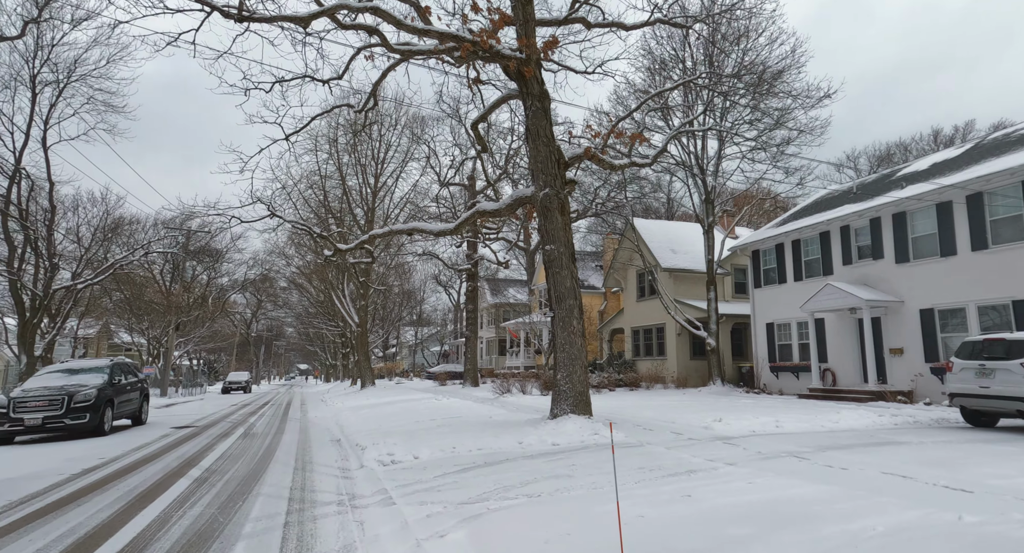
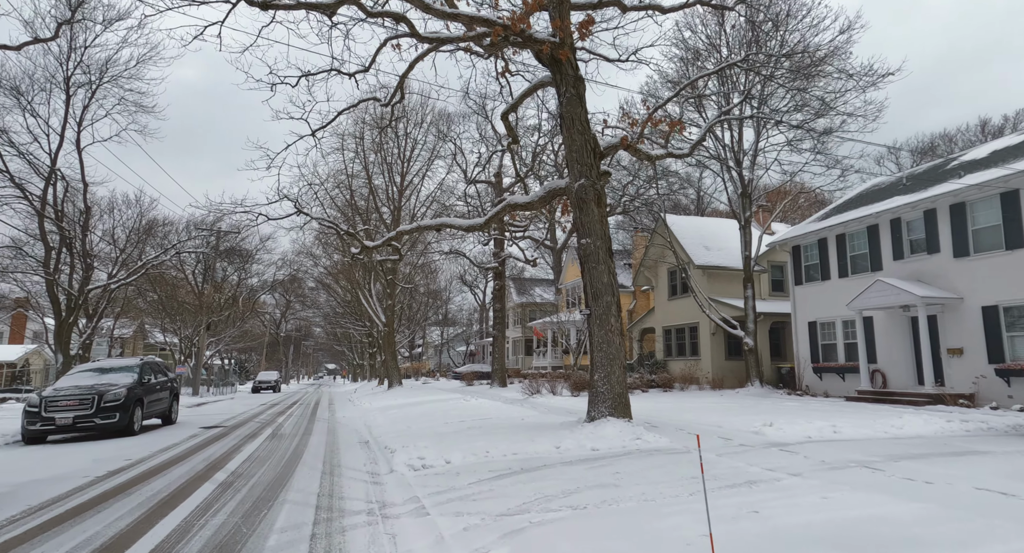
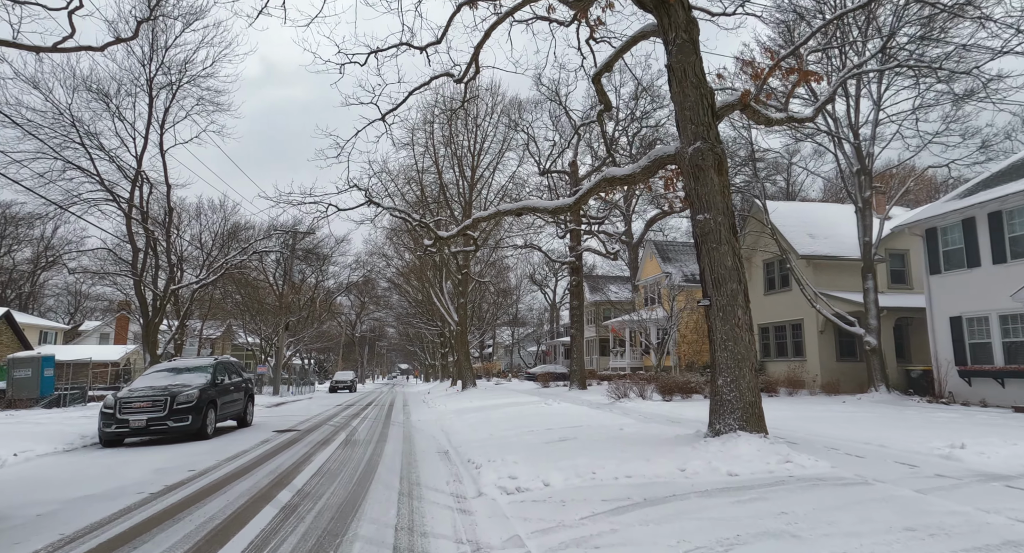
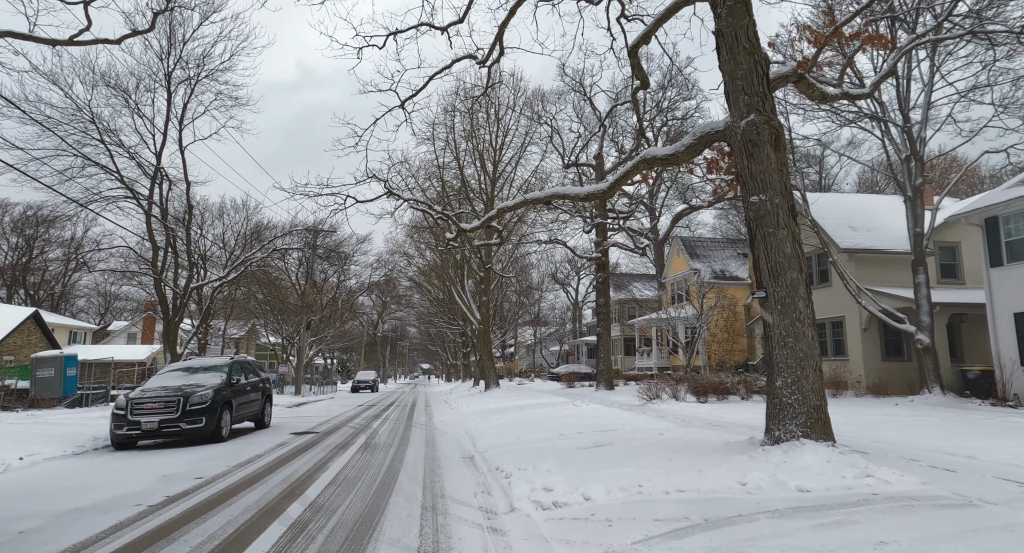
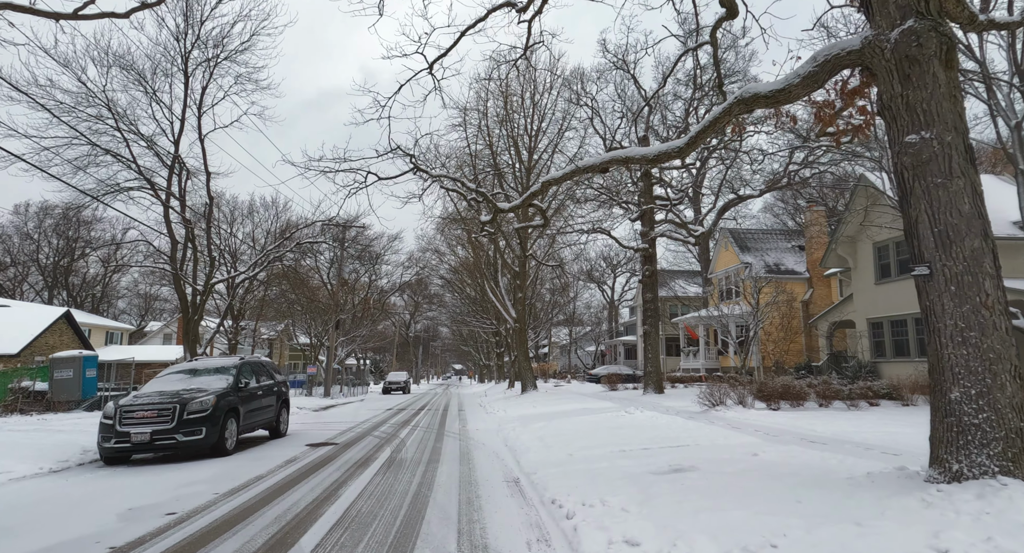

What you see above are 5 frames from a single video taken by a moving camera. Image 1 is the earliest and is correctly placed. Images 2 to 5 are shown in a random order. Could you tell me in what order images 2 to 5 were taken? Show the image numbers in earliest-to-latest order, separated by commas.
2, 3, 4, 5
